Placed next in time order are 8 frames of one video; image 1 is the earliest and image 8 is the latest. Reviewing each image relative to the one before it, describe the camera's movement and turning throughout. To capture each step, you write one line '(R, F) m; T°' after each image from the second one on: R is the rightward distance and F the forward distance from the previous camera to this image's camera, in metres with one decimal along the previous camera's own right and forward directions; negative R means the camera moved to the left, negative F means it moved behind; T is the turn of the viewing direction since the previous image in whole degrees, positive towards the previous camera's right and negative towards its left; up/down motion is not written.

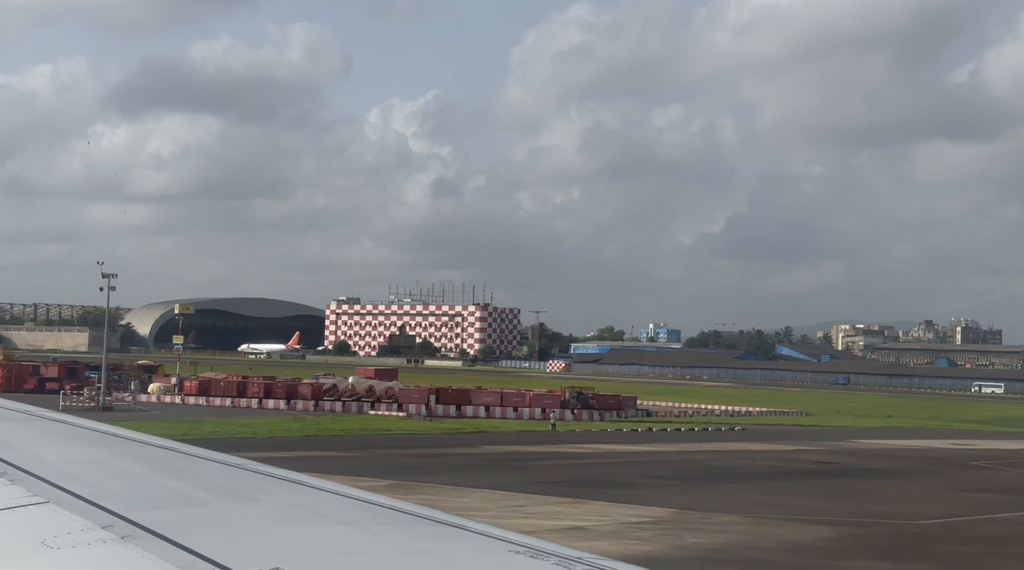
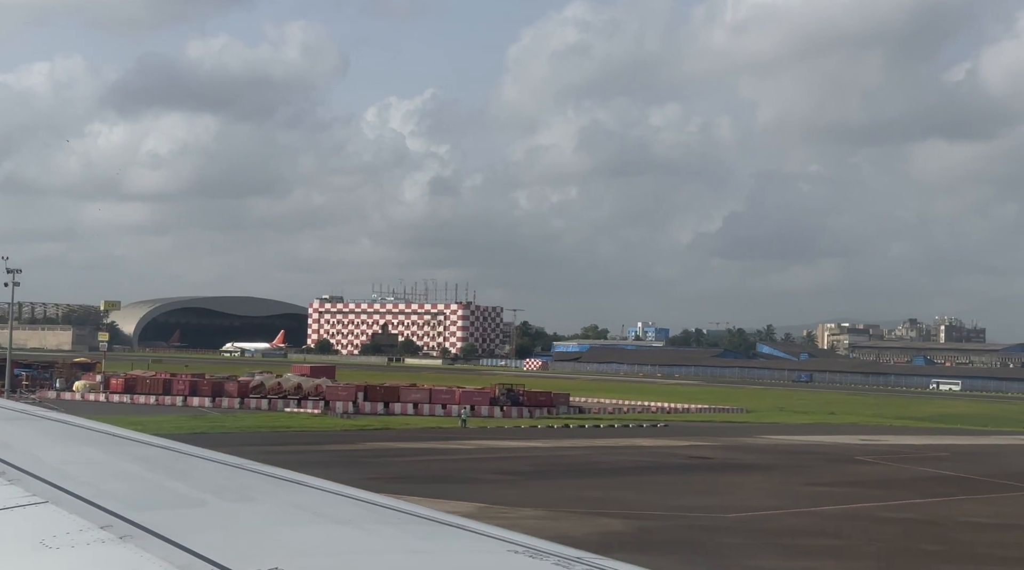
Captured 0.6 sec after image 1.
(+1.4, -0.1) m; +1°
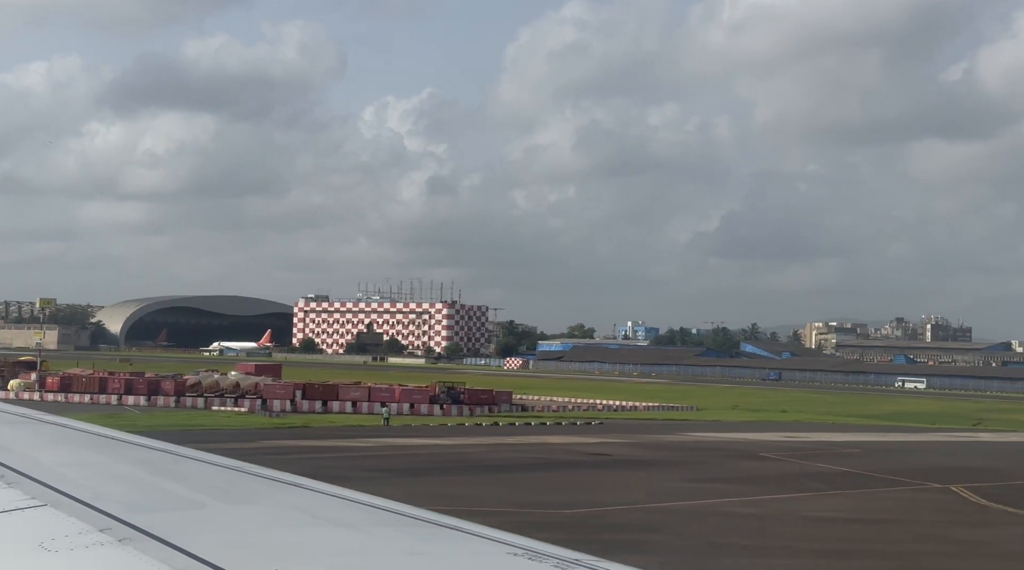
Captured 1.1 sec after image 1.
(+1.2, -0.1) m; +1°
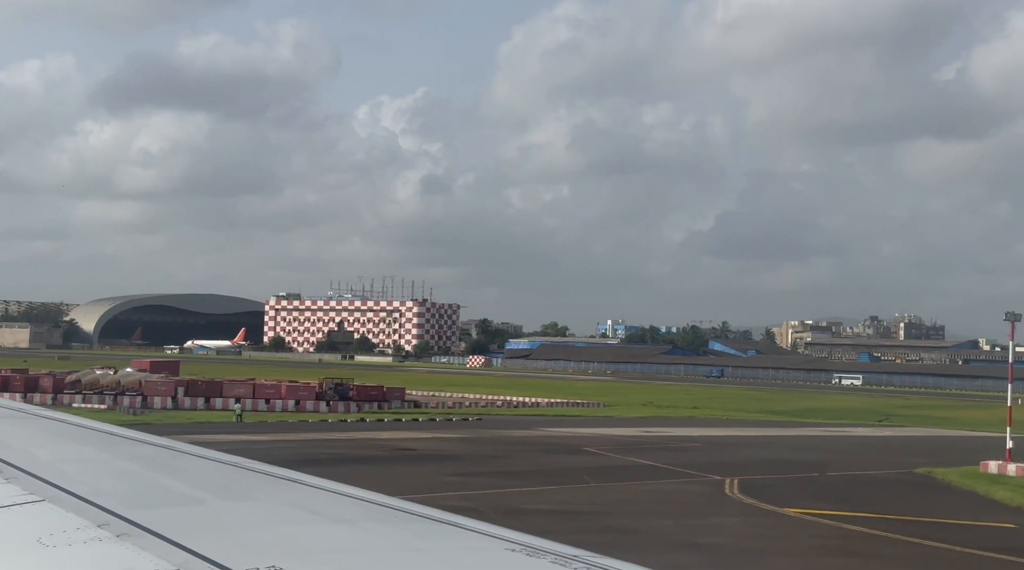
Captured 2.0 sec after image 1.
(+2.3, -0.1) m; +2°
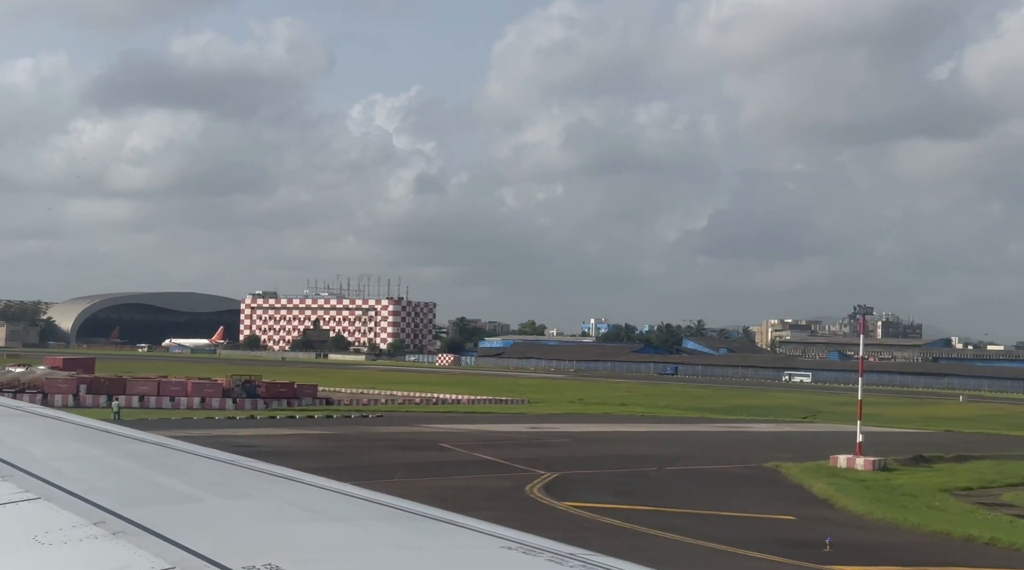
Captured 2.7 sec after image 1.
(+1.9, 0.0) m; +1°
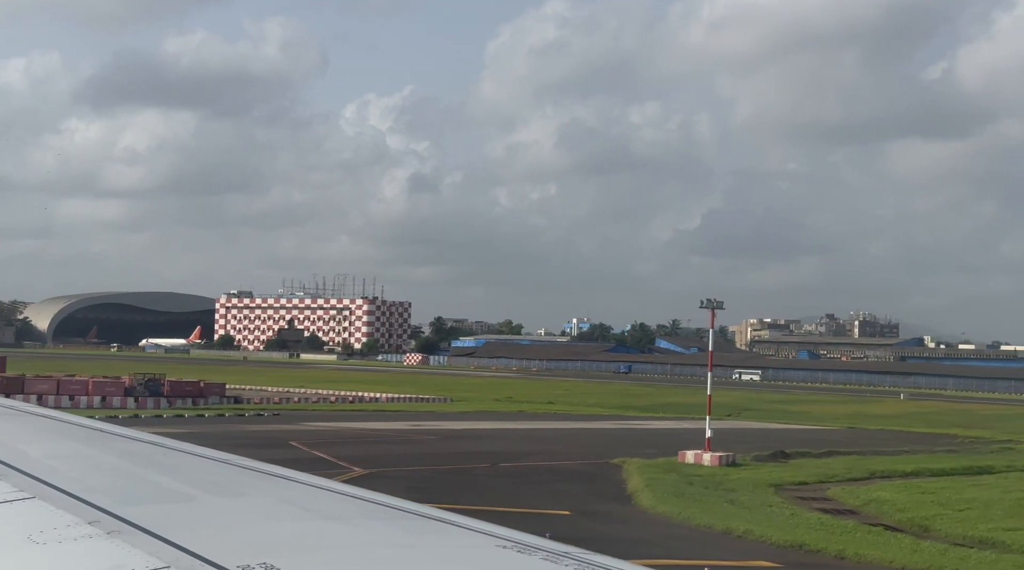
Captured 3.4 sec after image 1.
(+1.9, +0.1) m; +1°
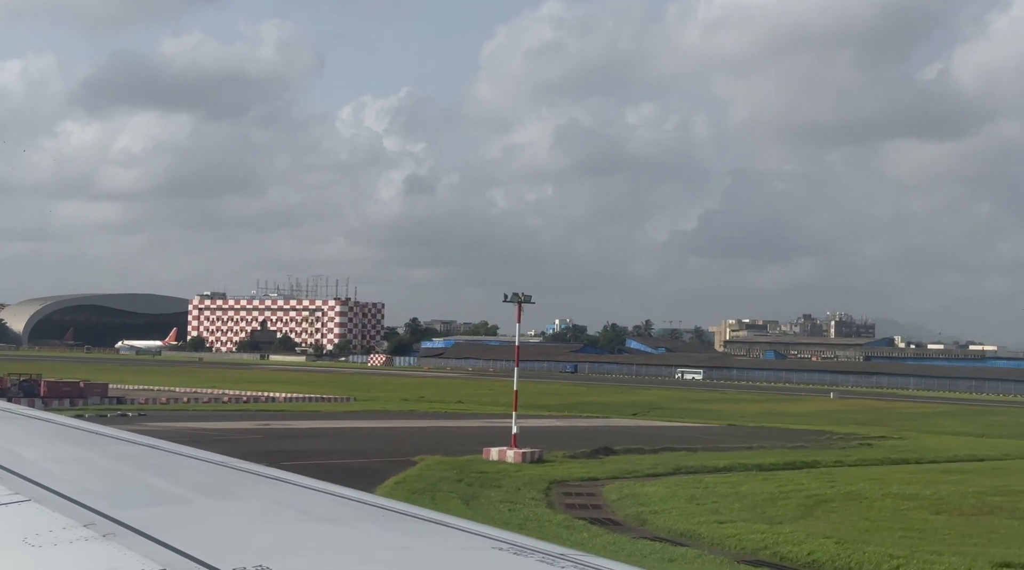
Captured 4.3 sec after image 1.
(+2.6, +0.1) m; +2°
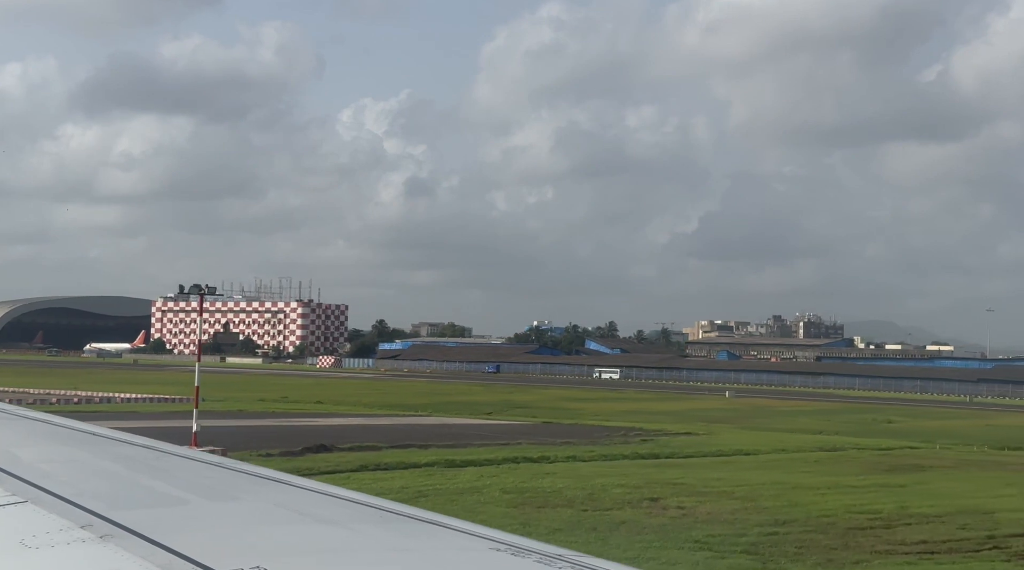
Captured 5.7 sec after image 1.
(+4.4, +0.5) m; +2°
